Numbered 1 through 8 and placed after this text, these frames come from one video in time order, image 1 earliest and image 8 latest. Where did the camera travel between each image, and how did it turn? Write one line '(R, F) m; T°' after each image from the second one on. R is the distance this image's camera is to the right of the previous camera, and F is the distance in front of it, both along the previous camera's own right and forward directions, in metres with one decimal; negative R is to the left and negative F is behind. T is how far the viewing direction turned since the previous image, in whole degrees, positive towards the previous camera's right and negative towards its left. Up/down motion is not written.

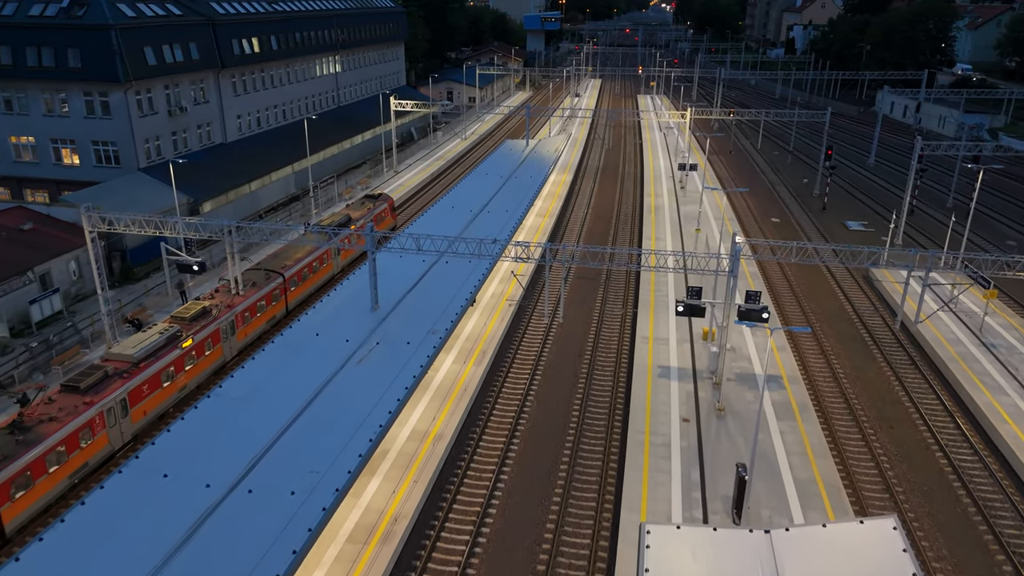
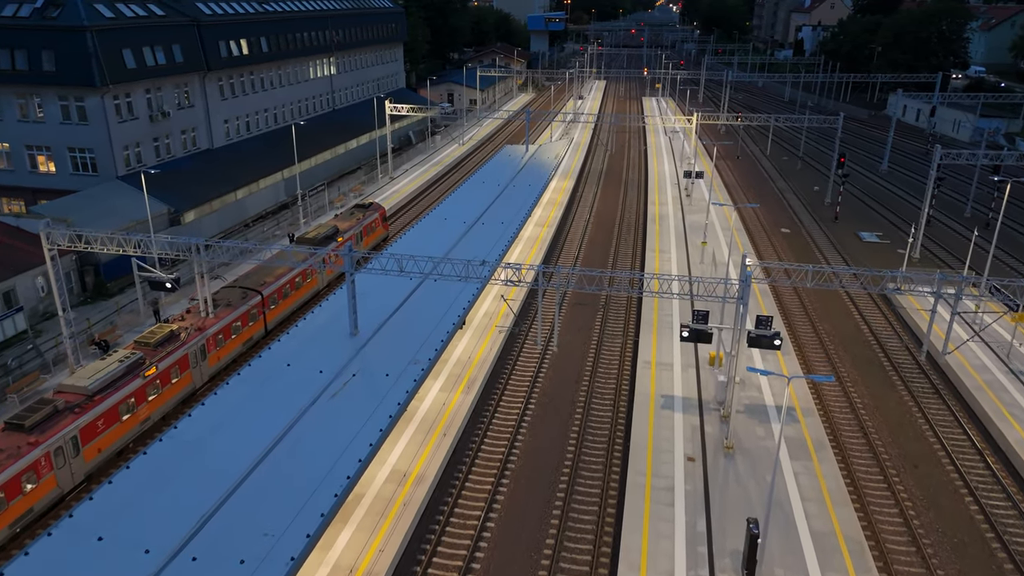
(+0.5, +1.9) m; 0°
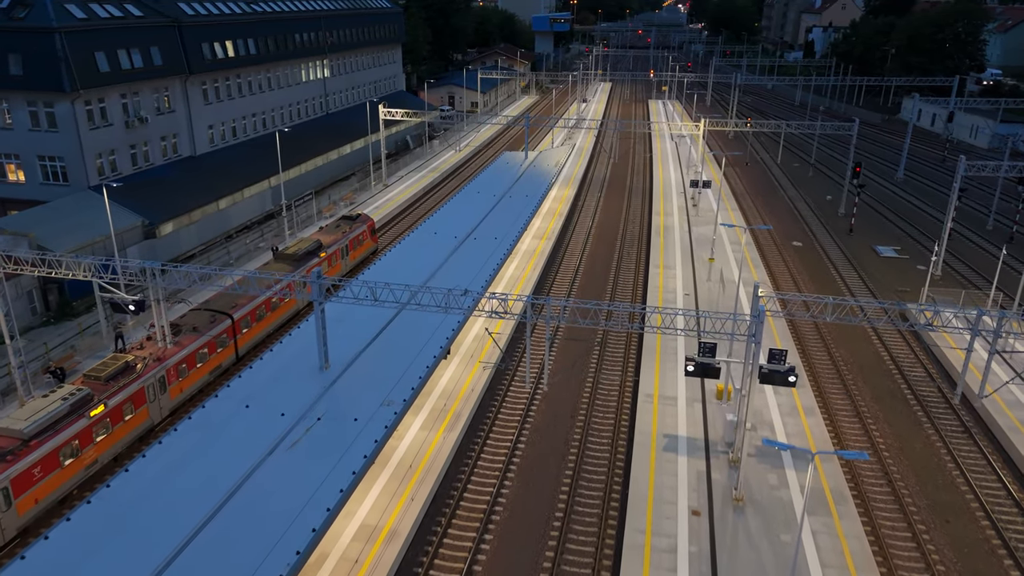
(+0.7, +2.2) m; -1°
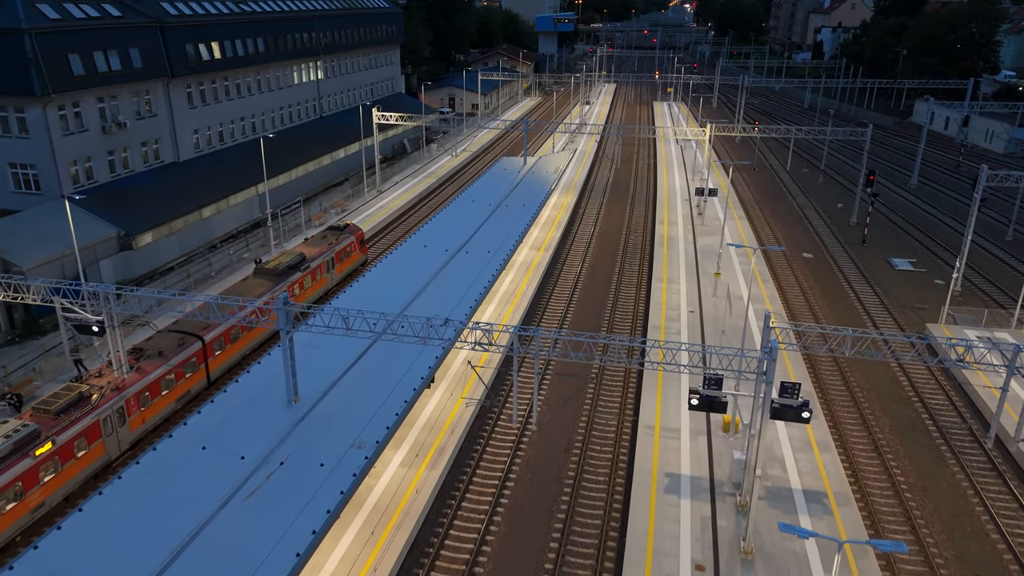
(+0.6, +1.8) m; 0°
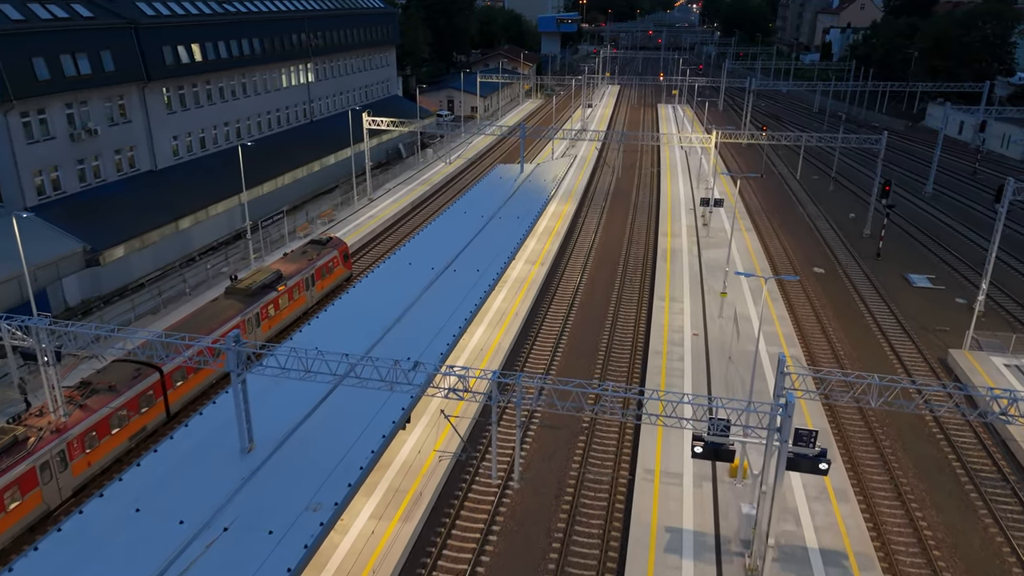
(+0.6, +2.1) m; 0°
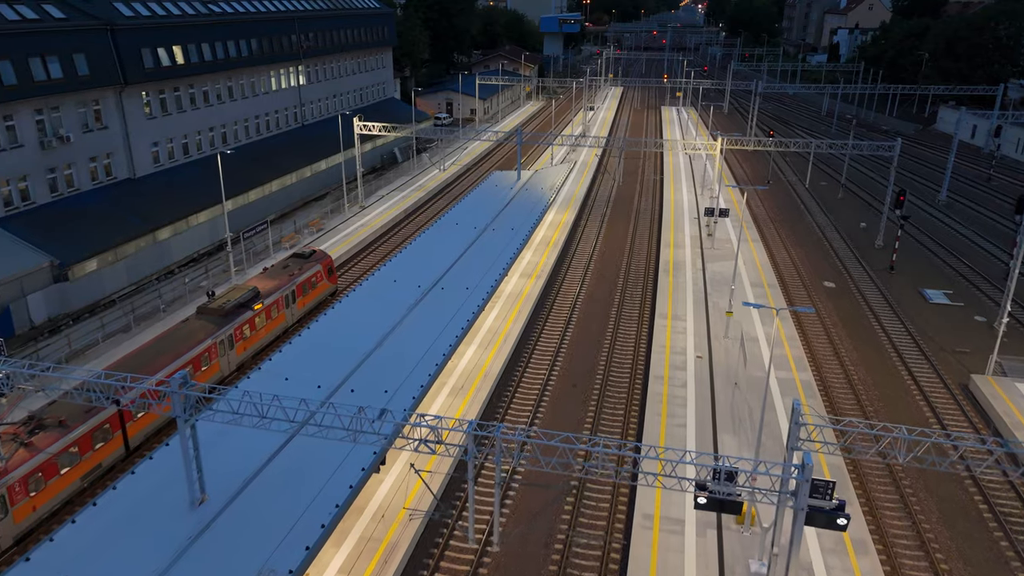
(+0.6, +1.8) m; 0°
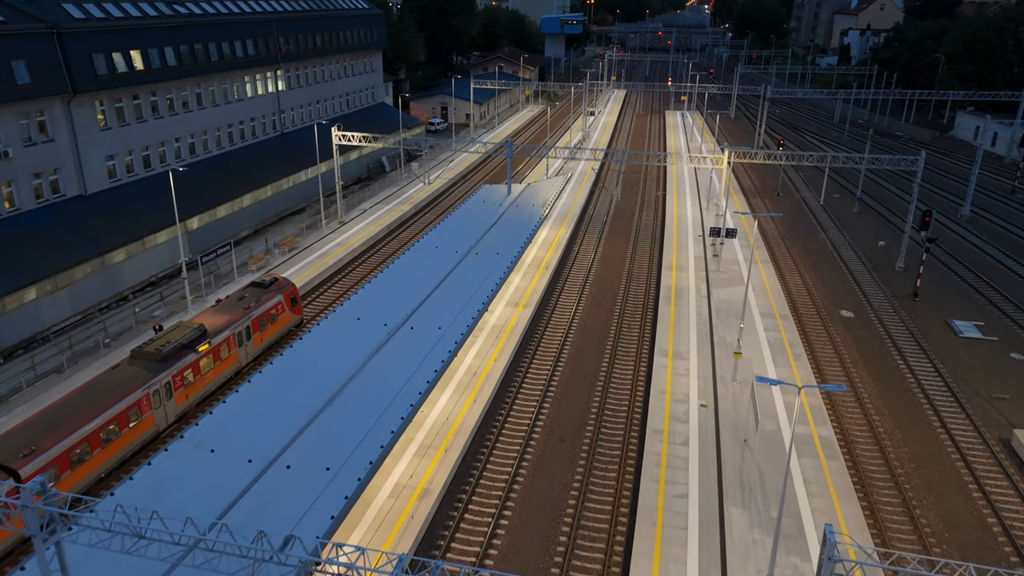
(+1.0, +3.2) m; 0°
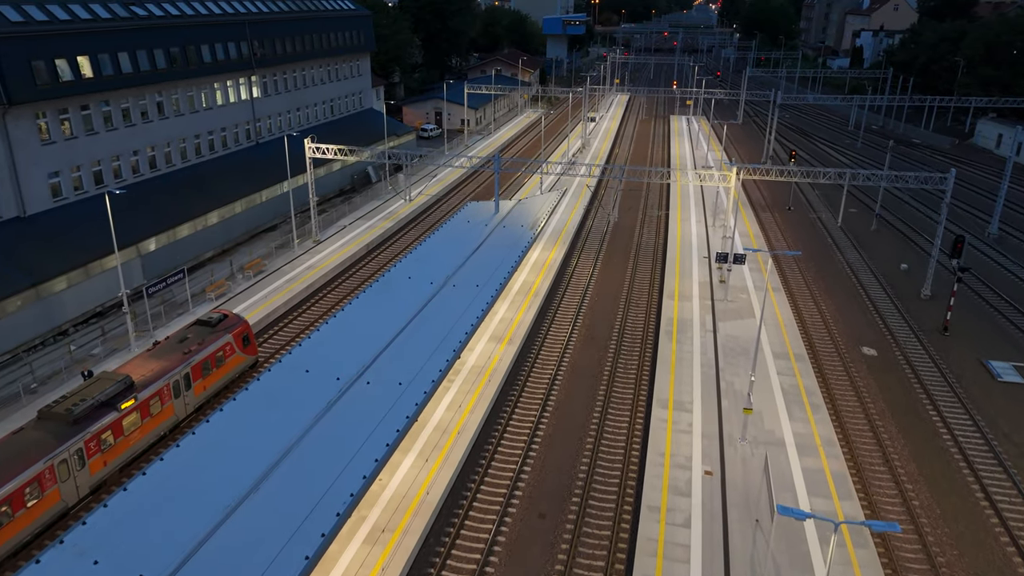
(+1.1, +3.4) m; -1°
